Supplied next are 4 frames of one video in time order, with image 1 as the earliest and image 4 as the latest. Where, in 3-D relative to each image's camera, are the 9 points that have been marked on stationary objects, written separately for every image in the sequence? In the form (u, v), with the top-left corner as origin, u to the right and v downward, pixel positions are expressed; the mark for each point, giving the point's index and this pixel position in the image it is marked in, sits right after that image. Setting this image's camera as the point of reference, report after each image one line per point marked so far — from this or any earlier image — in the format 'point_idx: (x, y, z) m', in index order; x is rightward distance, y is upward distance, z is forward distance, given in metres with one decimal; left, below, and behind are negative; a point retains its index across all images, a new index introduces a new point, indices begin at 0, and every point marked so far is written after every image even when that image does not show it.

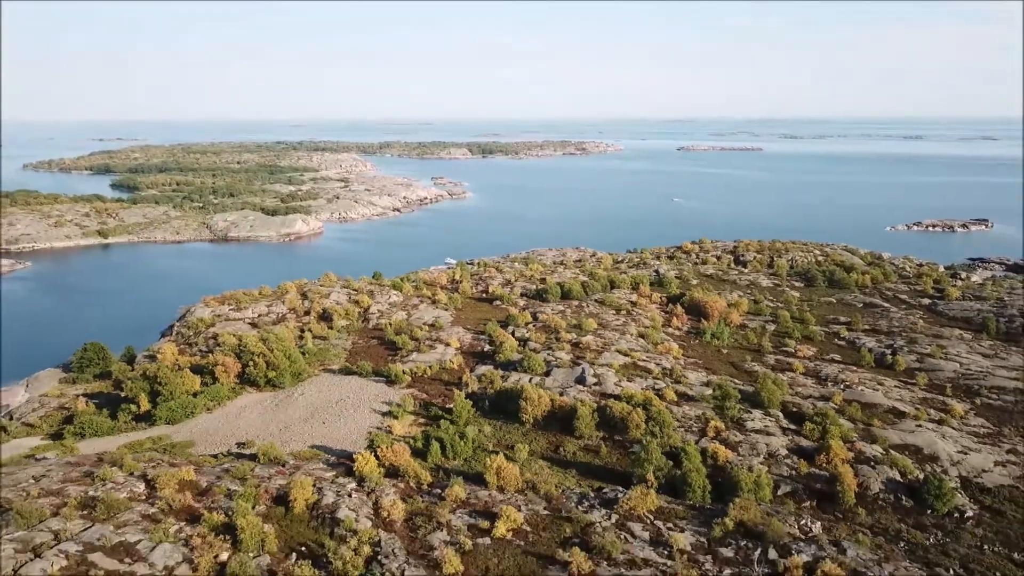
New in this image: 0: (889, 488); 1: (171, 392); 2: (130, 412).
0: (+8.8, -4.7, +13.5) m
1: (-10.8, -3.3, +18.1) m
2: (-12.0, -3.9, +18.1) m
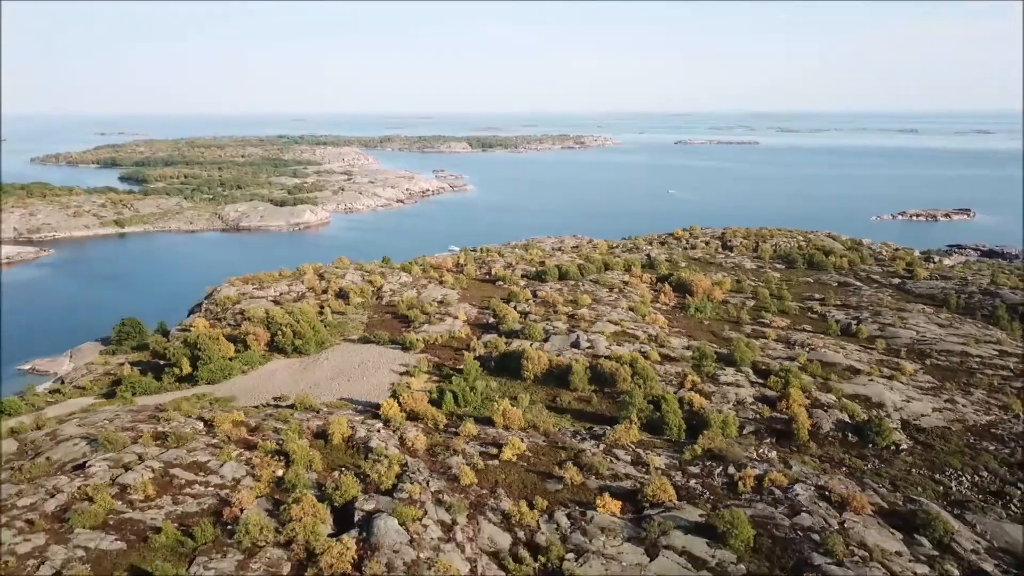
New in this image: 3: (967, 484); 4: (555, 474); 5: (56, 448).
0: (+8.9, -3.8, +15.8) m
1: (-10.7, -2.4, +20.4) m
2: (-11.9, -3.1, +20.4) m
3: (+10.8, -4.6, +13.7) m
4: (+1.0, -4.2, +12.9) m
5: (-11.0, -3.8, +13.9) m
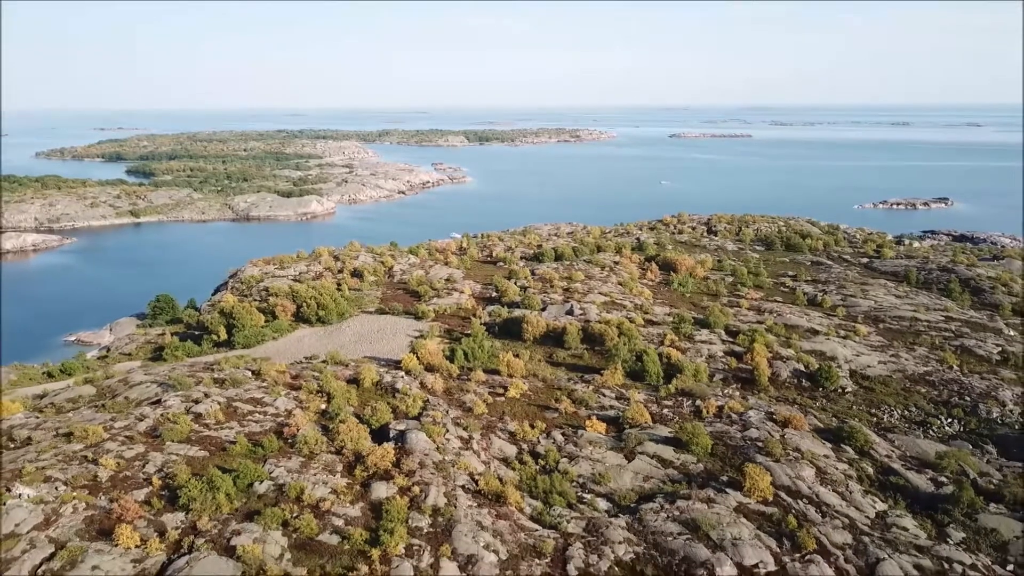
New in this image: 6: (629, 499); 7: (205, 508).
0: (+9.0, -2.8, +18.4) m
1: (-10.6, -1.4, +22.9) m
2: (-11.9, -2.1, +22.9) m
3: (+11.0, -3.6, +16.4) m
4: (+1.1, -3.2, +15.6) m
5: (-10.9, -2.9, +16.4) m
6: (+2.4, -4.3, +11.8) m
7: (-5.8, -4.2, +11.0) m
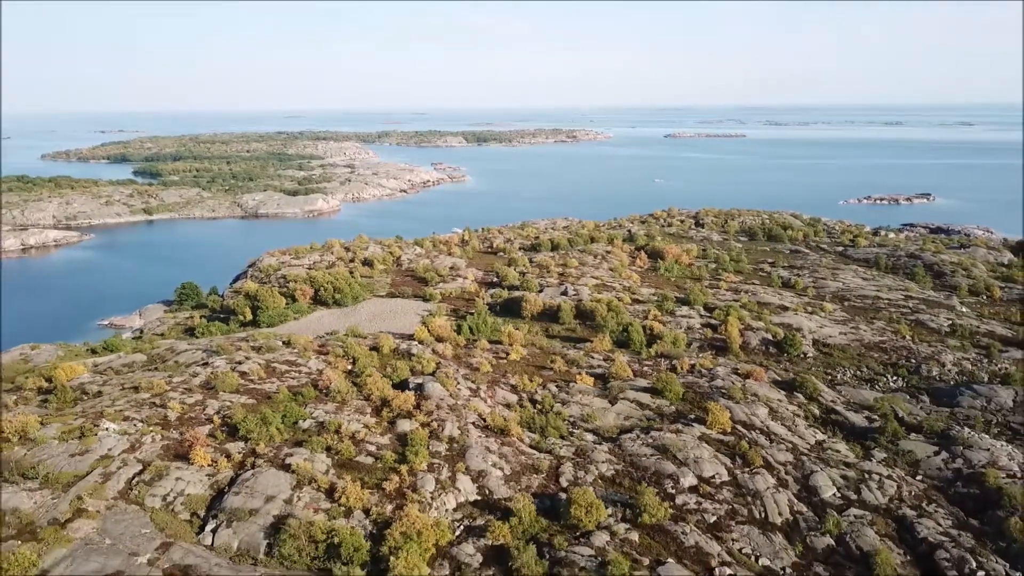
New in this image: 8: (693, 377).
0: (+9.1, -2.0, +20.8) m
1: (-10.6, -0.7, +25.2) m
2: (-11.9, -1.4, +25.2) m
3: (+11.0, -2.8, +18.8) m
4: (+1.1, -2.4, +17.9) m
5: (-10.8, -2.2, +18.8) m
6: (+2.5, -3.5, +14.2) m
7: (-5.8, -3.4, +13.3) m
8: (+5.2, -2.6, +16.6) m
